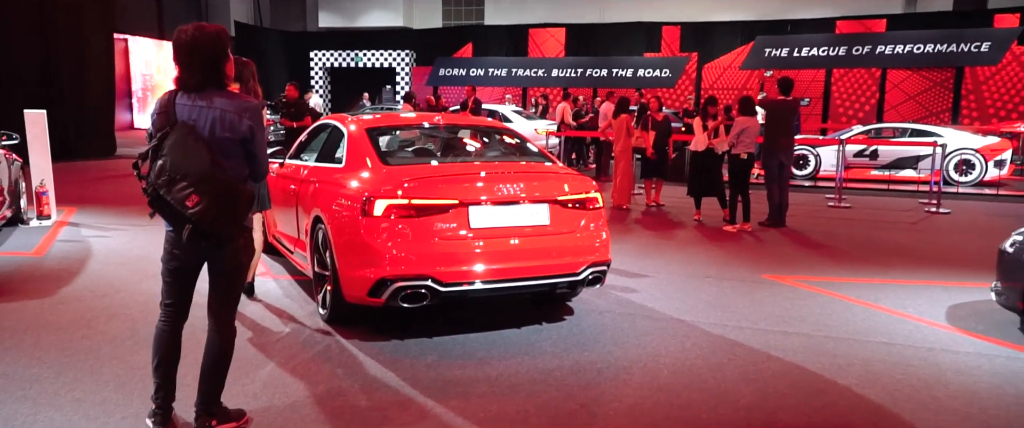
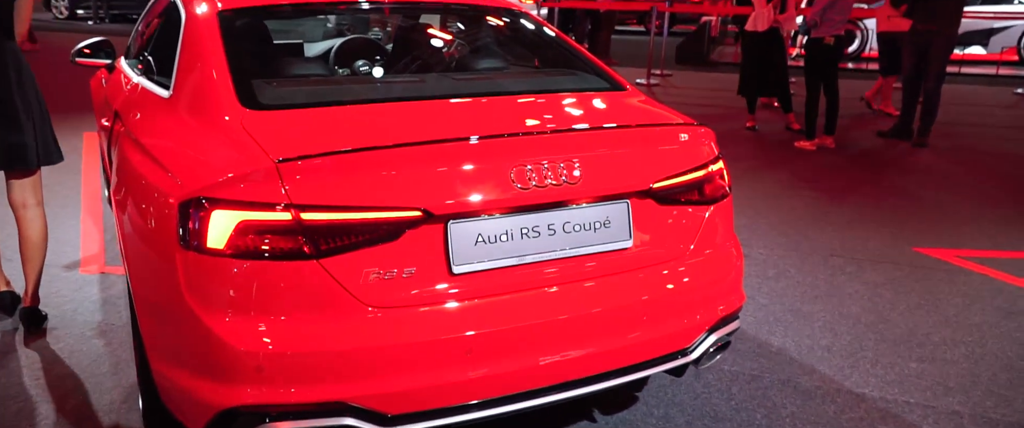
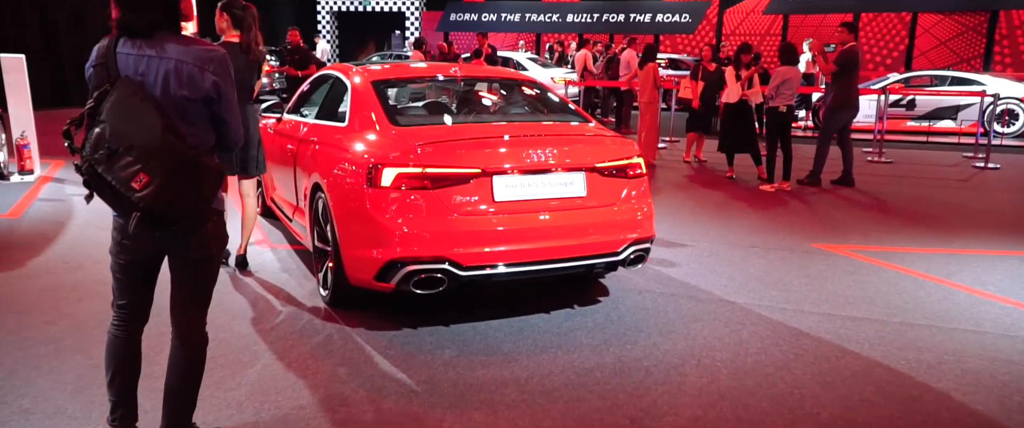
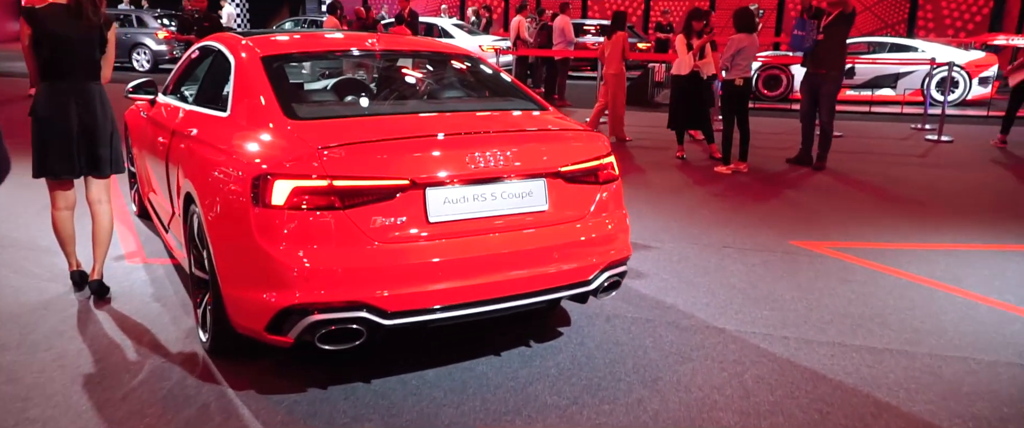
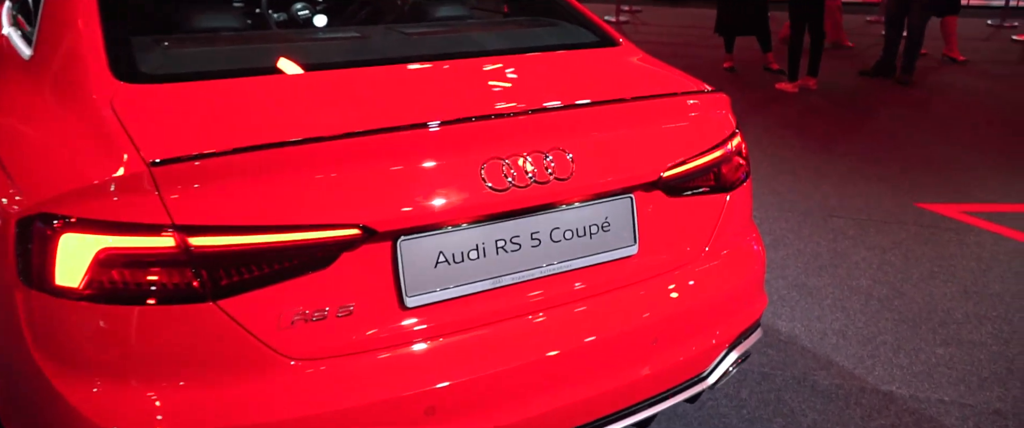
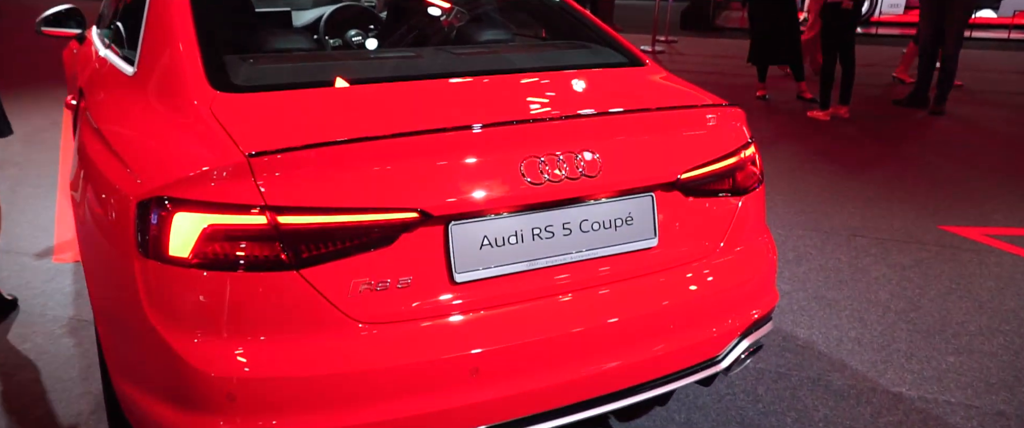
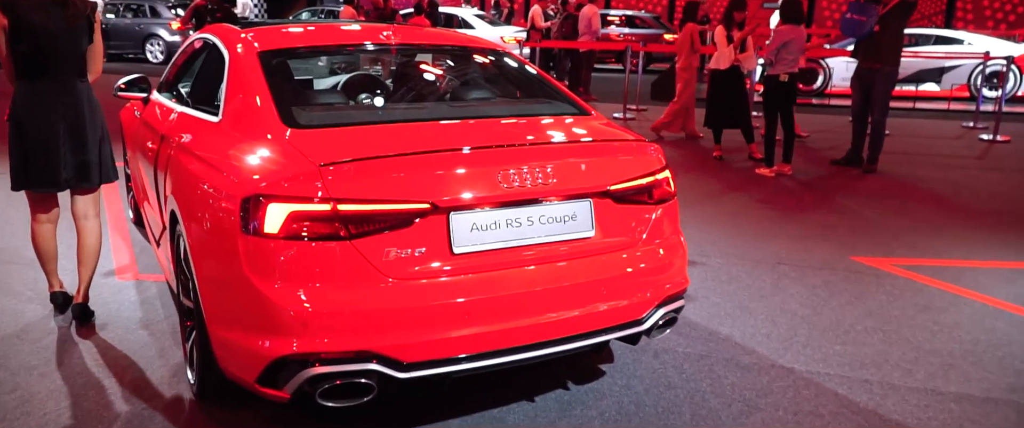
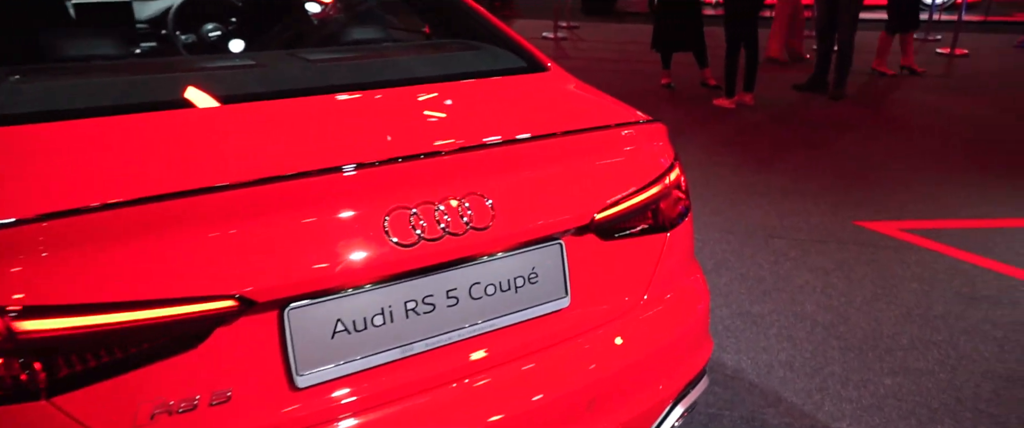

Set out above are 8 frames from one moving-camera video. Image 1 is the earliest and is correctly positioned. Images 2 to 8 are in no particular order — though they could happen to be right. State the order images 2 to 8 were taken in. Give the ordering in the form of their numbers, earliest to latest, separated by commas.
3, 4, 7, 2, 6, 5, 8
